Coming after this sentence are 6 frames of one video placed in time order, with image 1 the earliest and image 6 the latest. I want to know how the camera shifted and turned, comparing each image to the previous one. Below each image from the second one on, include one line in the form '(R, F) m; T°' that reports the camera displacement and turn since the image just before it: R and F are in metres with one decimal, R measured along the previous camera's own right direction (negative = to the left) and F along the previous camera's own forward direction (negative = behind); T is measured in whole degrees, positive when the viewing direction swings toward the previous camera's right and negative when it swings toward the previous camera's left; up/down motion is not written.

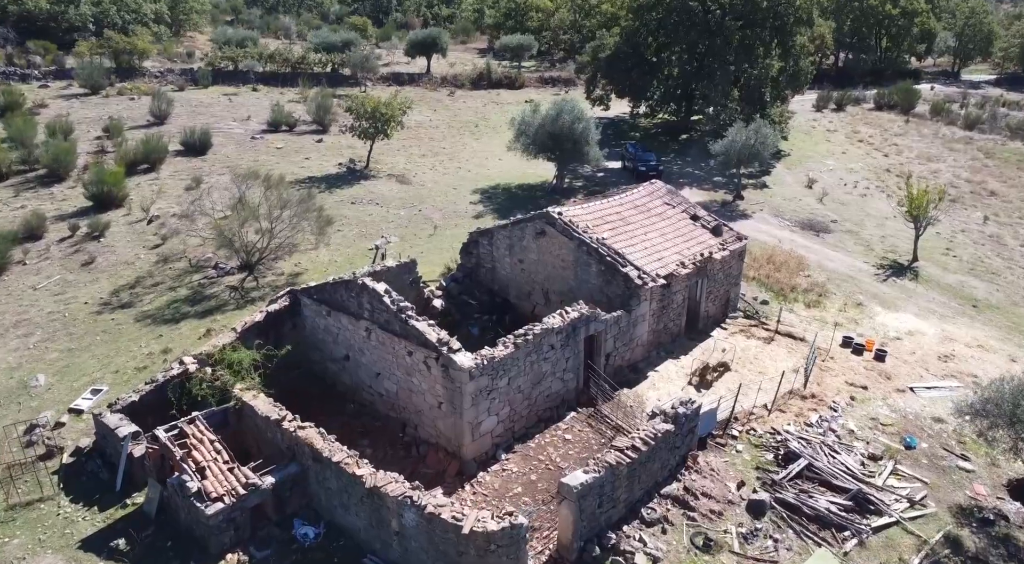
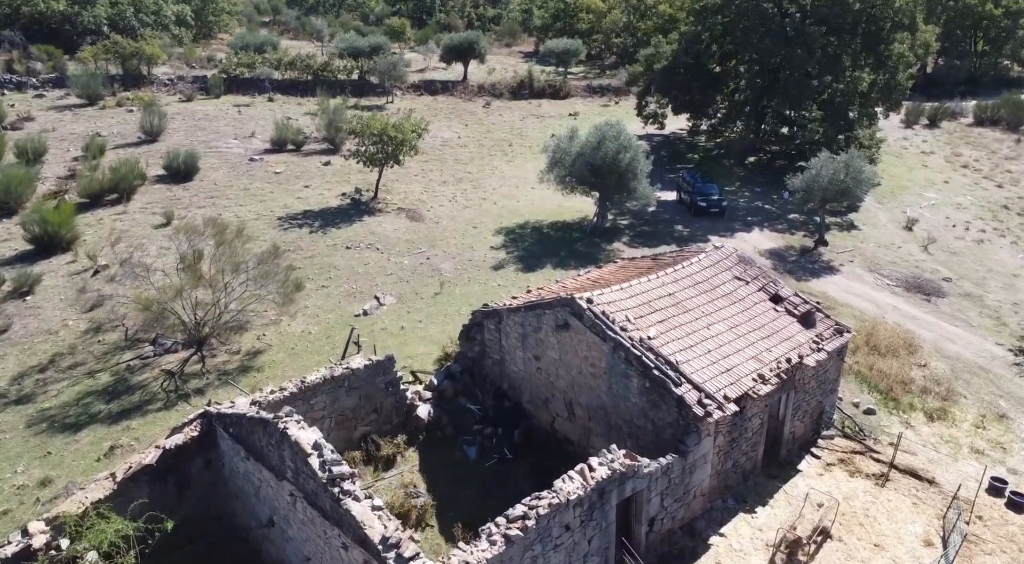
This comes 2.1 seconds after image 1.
(+0.7, +5.6) m; -4°
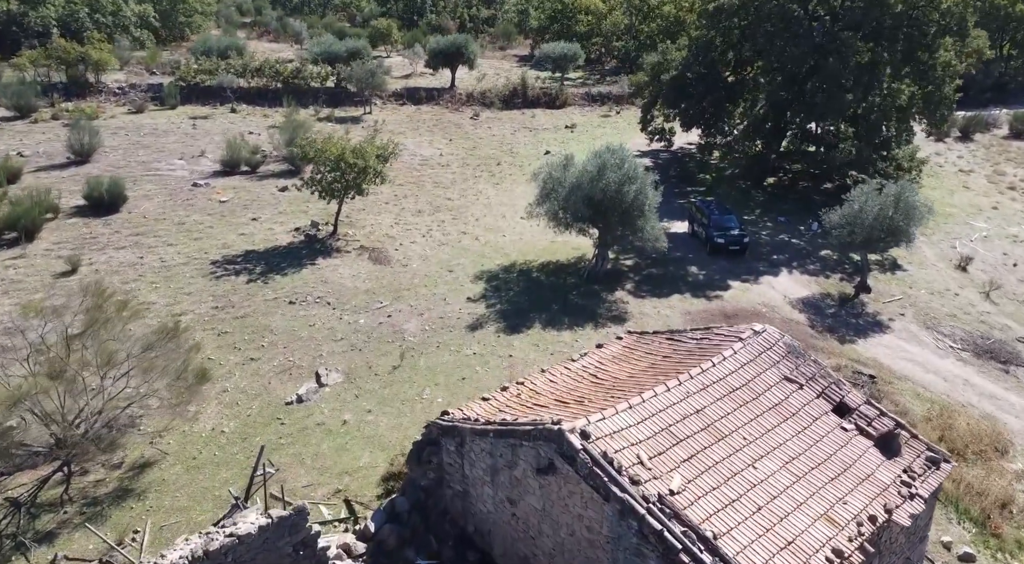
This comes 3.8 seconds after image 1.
(+0.5, +4.6) m; 0°
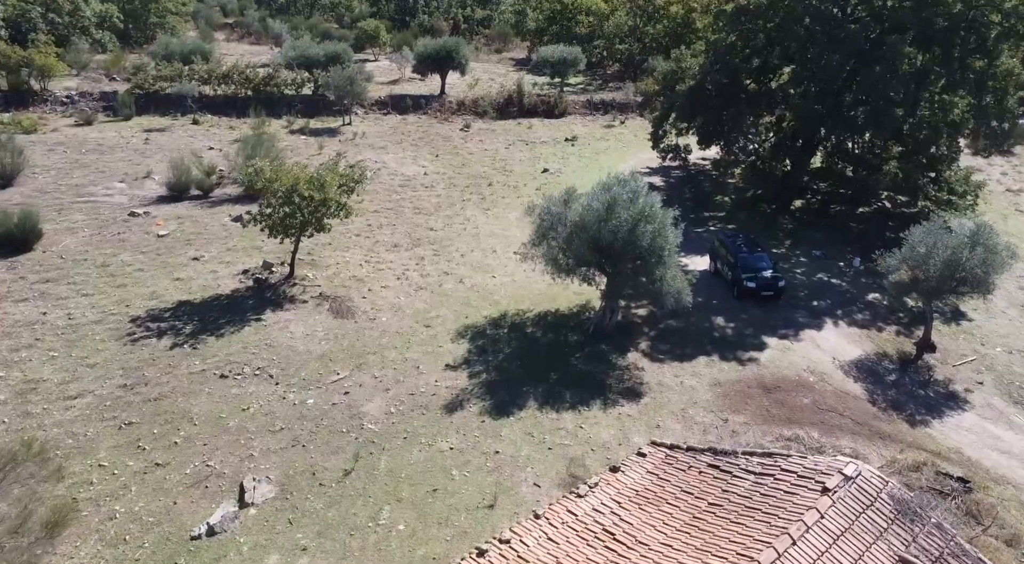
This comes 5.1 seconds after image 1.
(+0.2, +4.1) m; 0°
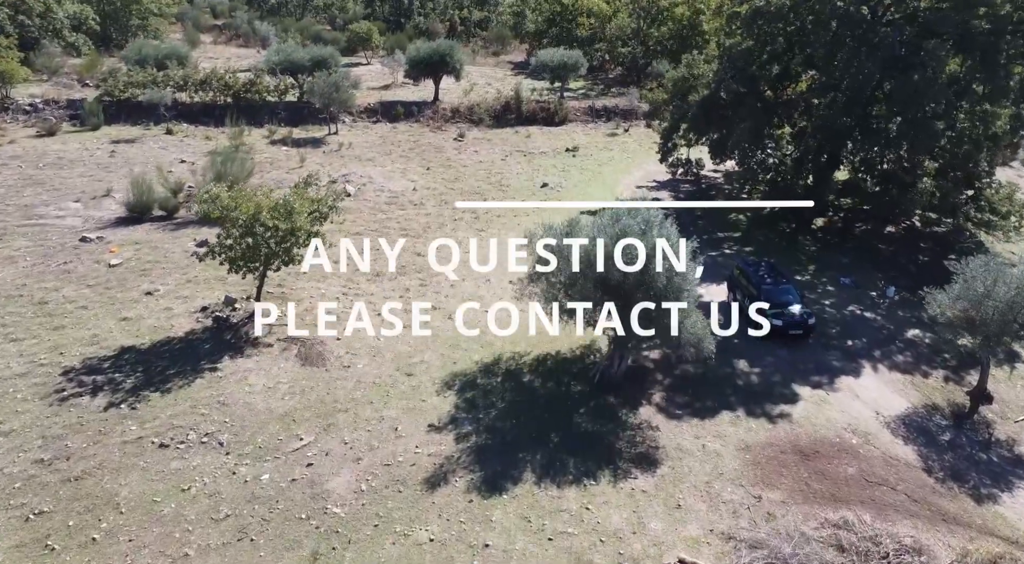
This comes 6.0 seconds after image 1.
(+0.1, +2.5) m; 0°
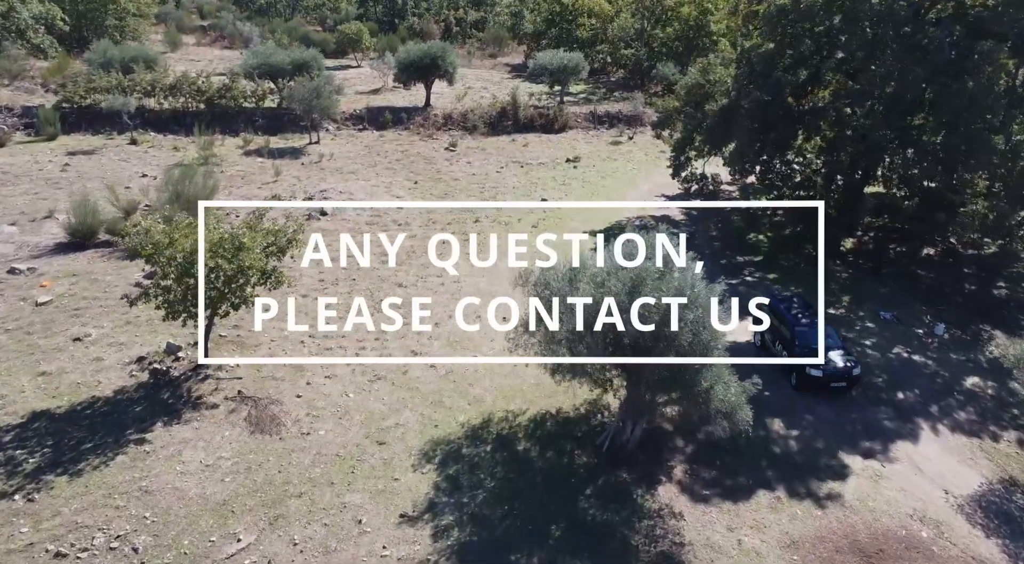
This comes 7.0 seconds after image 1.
(+0.1, +2.9) m; 0°
